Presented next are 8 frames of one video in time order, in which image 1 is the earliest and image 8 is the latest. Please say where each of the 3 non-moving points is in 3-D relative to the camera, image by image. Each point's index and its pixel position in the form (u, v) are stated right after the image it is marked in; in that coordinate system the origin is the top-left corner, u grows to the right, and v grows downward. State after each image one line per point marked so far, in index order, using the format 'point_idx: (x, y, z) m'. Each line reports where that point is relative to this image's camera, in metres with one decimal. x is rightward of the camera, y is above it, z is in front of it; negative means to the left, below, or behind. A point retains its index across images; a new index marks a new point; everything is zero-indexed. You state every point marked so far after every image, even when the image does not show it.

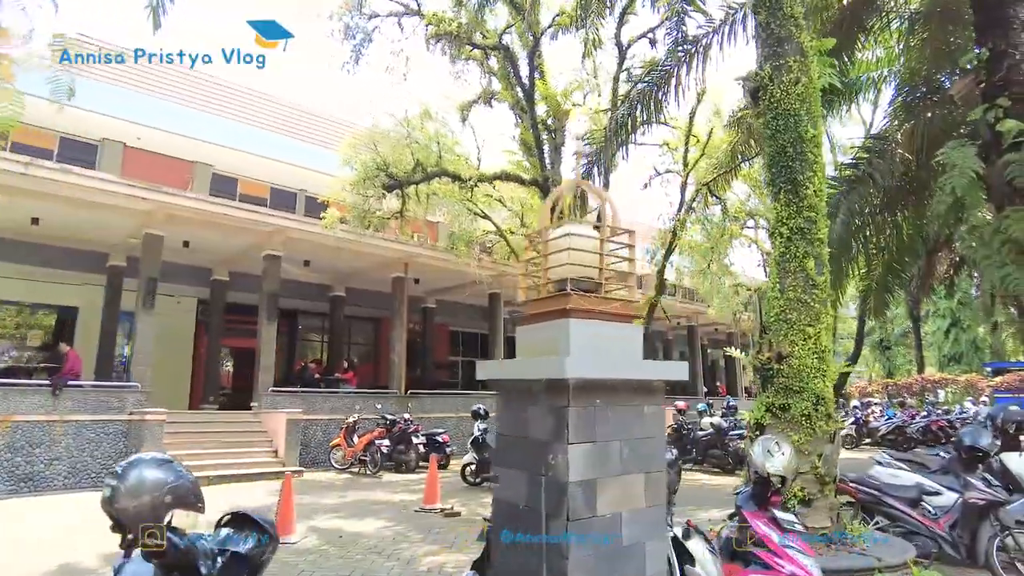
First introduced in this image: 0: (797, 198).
0: (+1.6, +0.5, +3.7) m
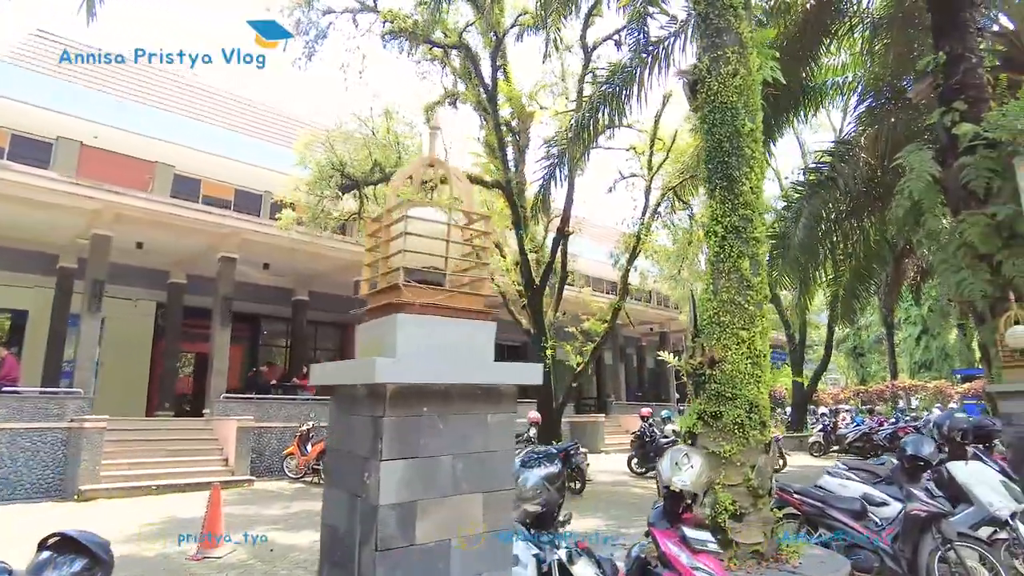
0: (+1.2, +0.5, +3.5) m
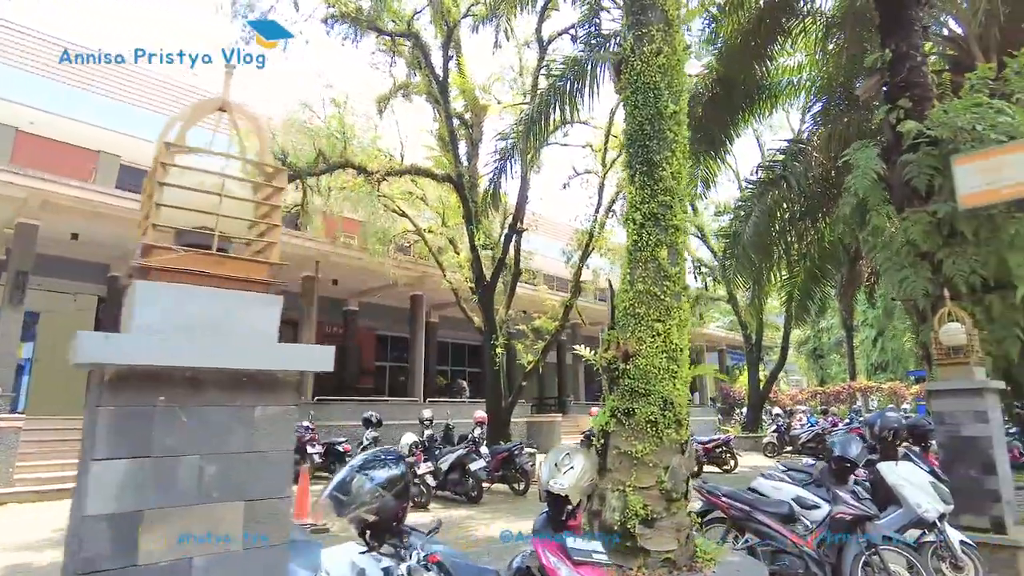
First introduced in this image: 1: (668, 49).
0: (+0.7, +0.5, +3.3) m
1: (+0.8, +1.3, +3.5) m
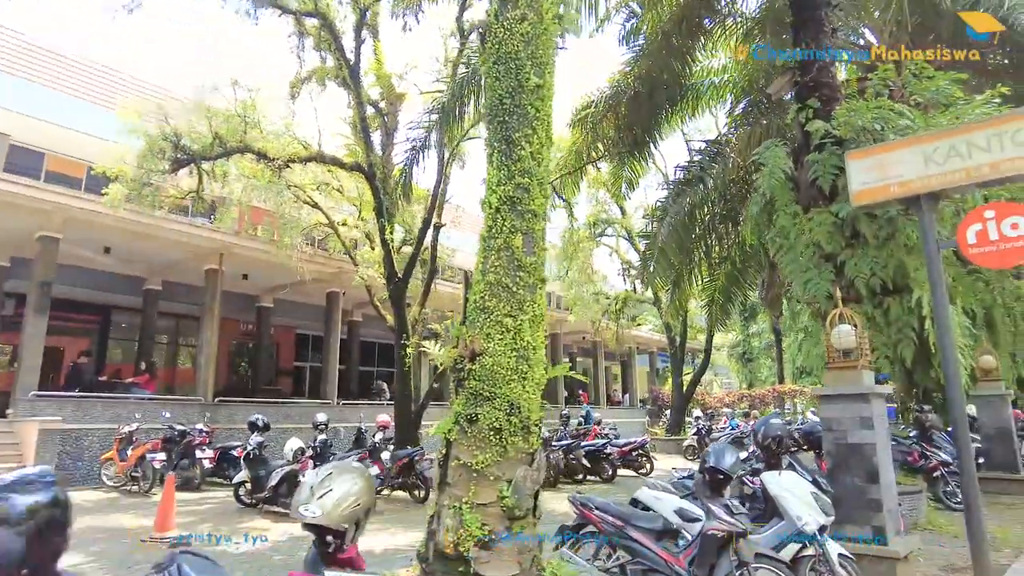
0: (0.0, +0.6, +3.0) m
1: (+0.1, +1.3, +3.1) m
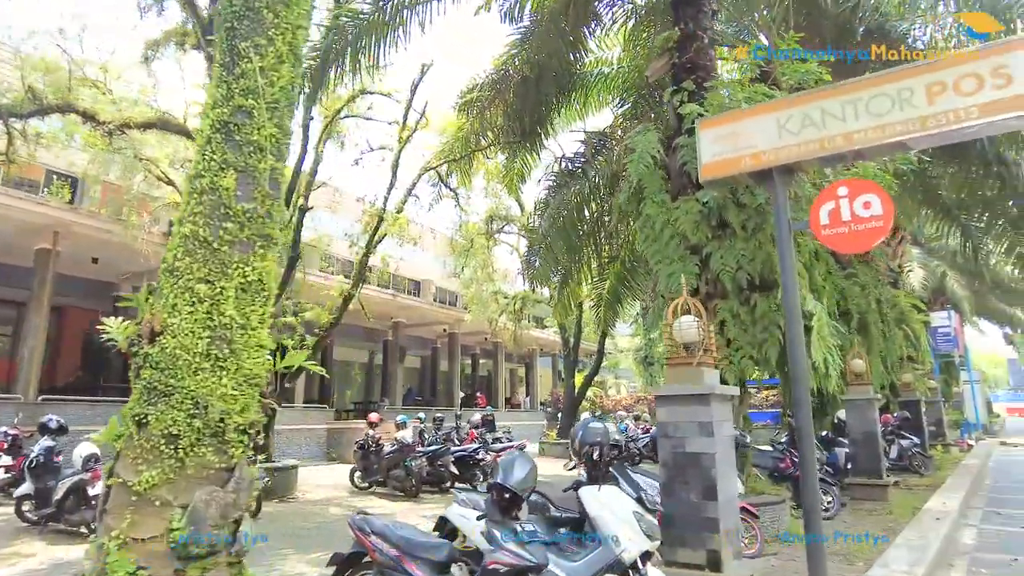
0: (-0.9, +0.7, +2.2) m
1: (-0.8, +1.4, +2.4) m
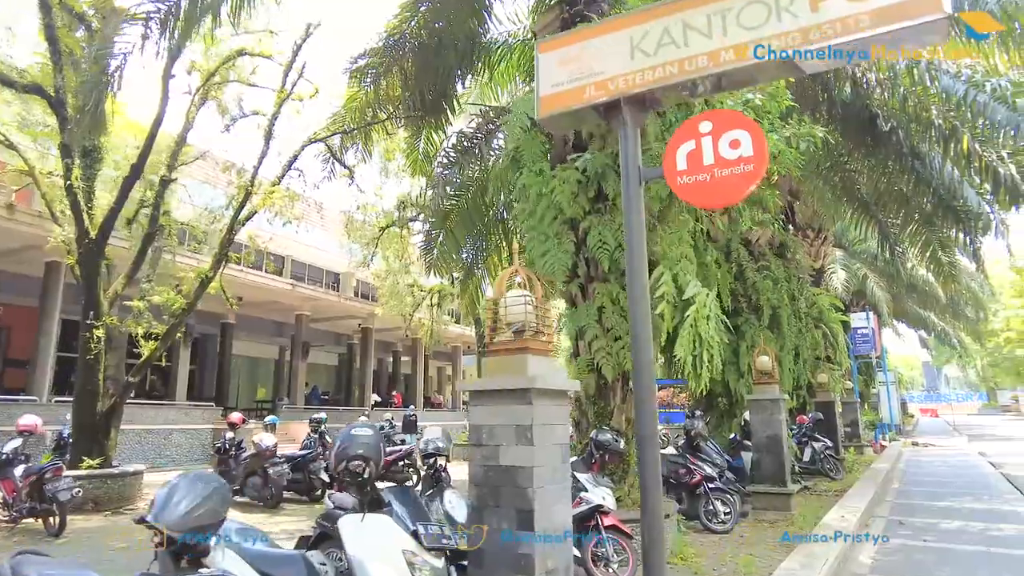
0: (-1.7, +0.9, +1.3) m
1: (-1.6, +1.6, +1.5) m
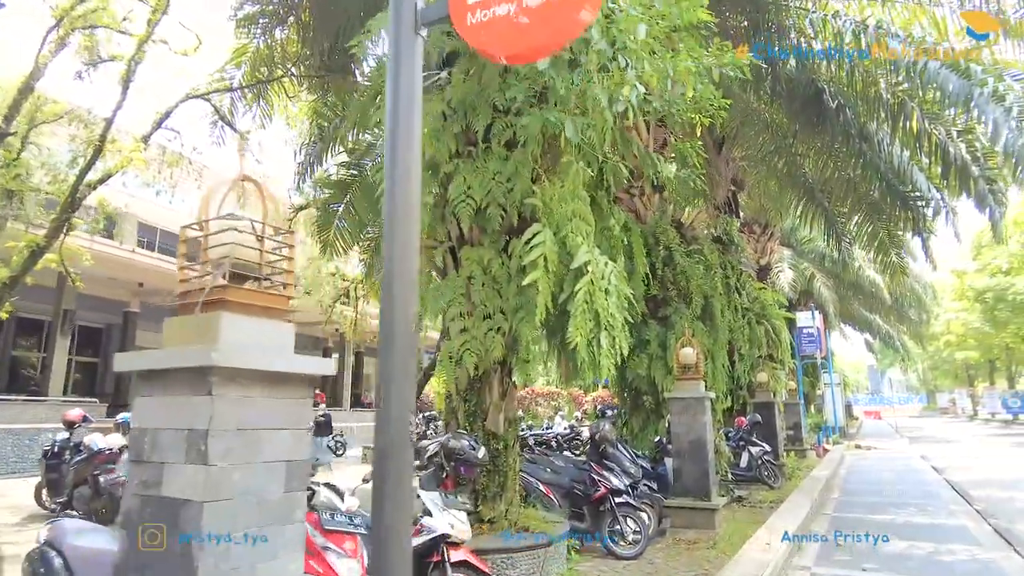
0: (-2.3, +1.1, +0.1) m
1: (-2.2, +1.8, +0.3) m
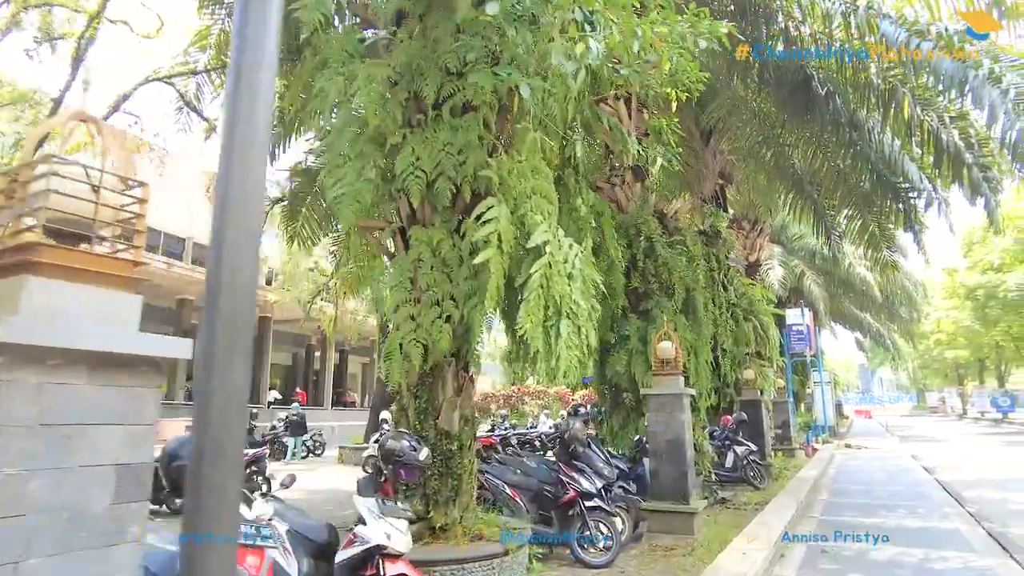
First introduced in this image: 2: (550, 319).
0: (-2.5, +1.2, -0.2) m
1: (-2.4, +1.9, 0.0) m
2: (+0.2, -0.1, +3.2) m
